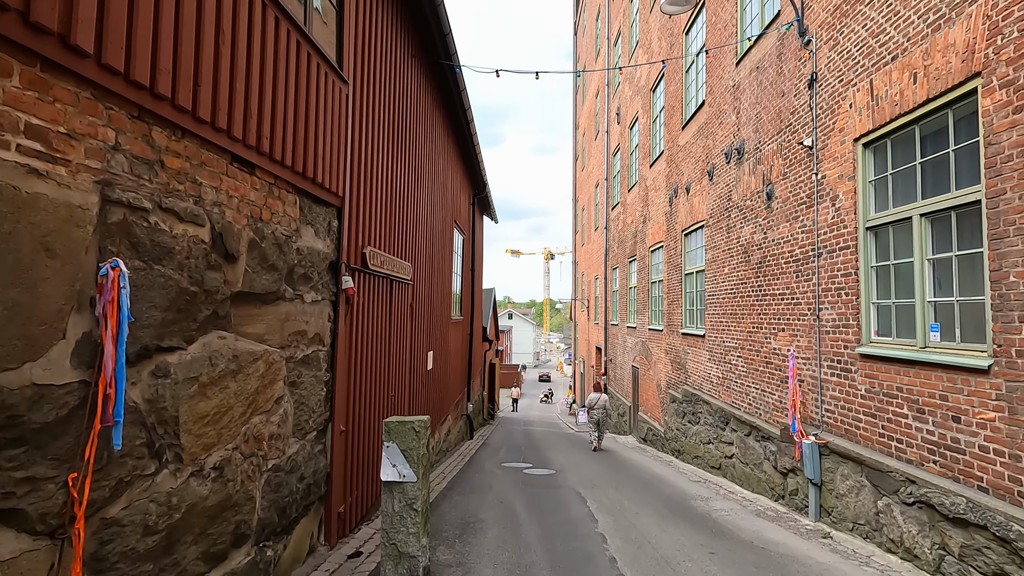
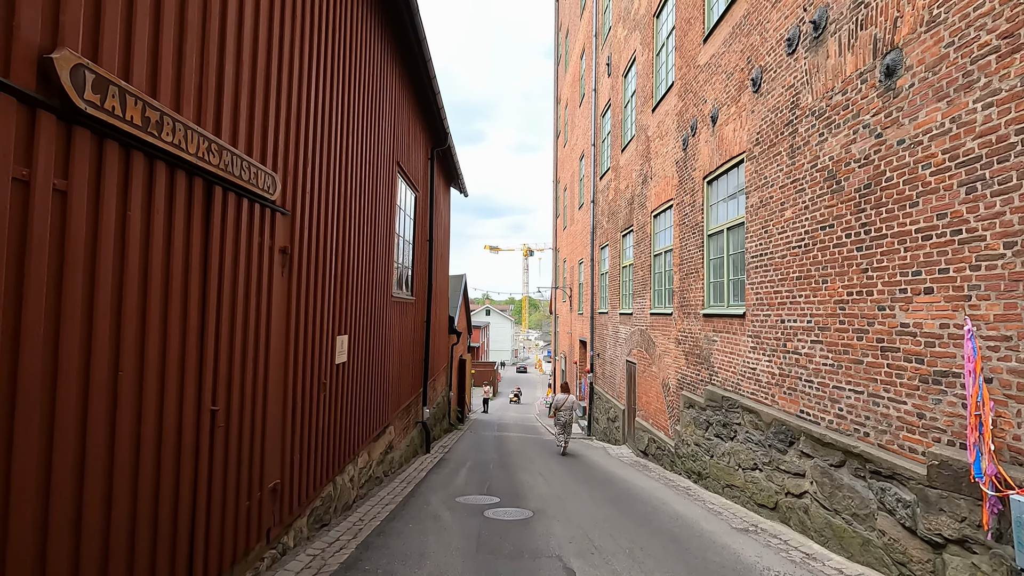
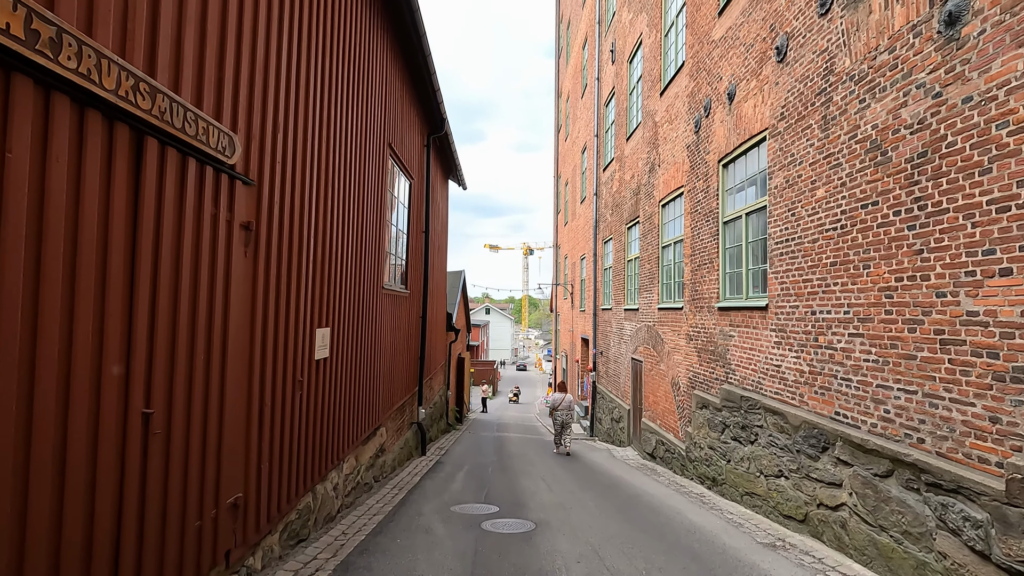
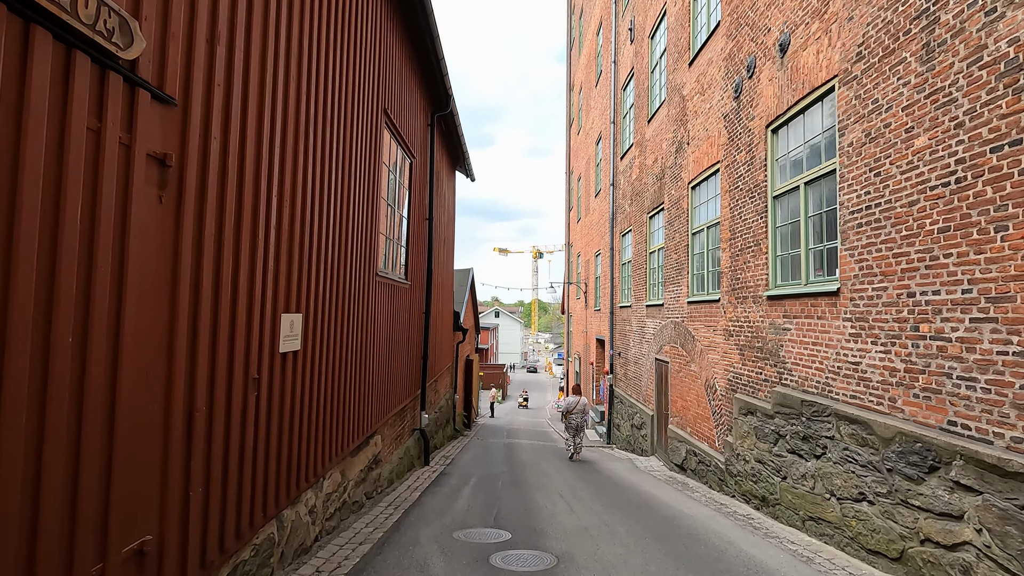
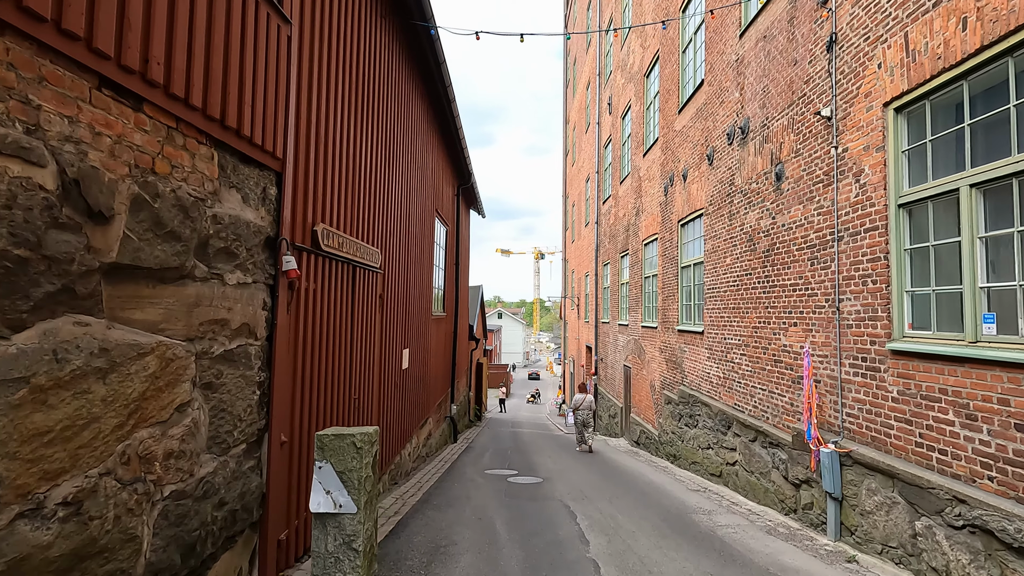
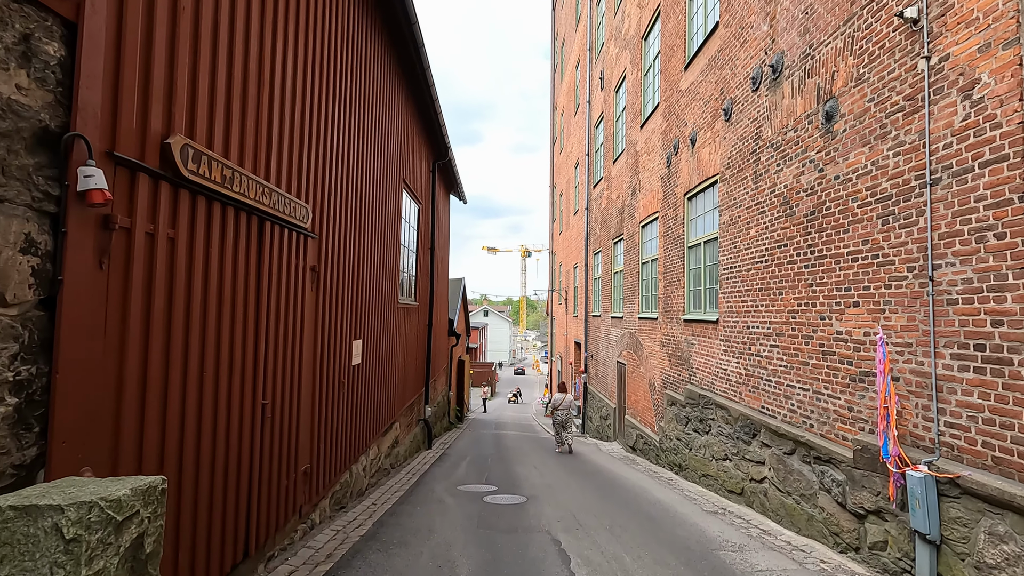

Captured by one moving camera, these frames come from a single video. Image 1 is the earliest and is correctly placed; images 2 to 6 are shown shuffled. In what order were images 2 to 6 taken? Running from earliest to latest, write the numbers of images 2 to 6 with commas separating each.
5, 6, 2, 3, 4
